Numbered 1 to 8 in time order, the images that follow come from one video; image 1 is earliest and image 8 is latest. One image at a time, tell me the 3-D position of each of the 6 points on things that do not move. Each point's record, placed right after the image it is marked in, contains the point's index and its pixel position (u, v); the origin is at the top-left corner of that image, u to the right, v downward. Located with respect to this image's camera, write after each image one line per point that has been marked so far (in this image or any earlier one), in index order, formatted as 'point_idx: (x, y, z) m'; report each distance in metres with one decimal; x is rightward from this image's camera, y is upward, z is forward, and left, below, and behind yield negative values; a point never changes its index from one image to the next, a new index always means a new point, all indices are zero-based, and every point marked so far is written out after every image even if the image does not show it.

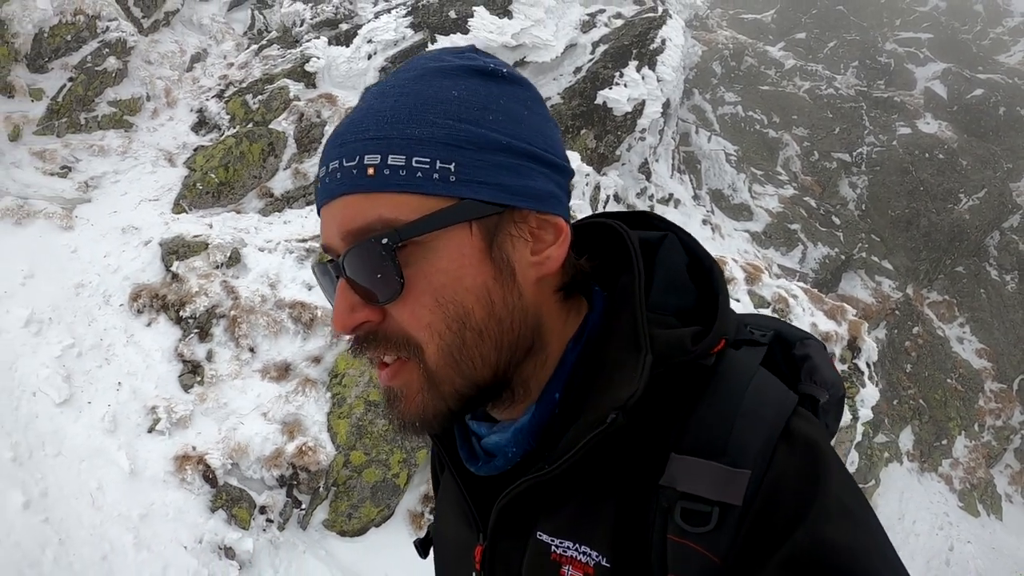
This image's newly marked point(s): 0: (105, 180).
0: (-6.0, +1.5, +8.2) m
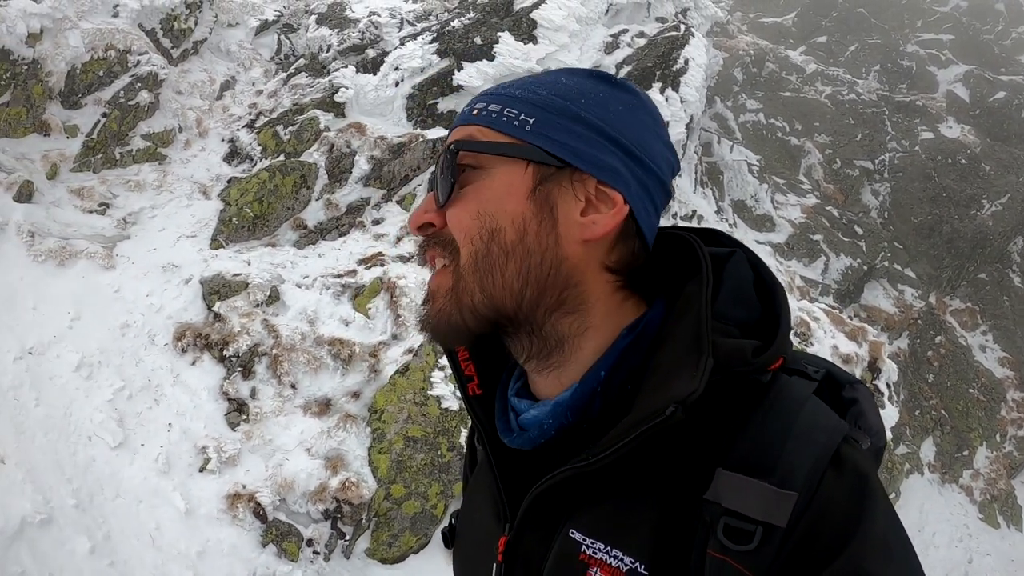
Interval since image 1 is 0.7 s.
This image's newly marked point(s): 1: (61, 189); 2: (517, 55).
0: (-5.6, +1.0, +8.4) m
1: (-6.8, +1.4, +8.4) m
2: (+0.1, +4.0, +9.6) m
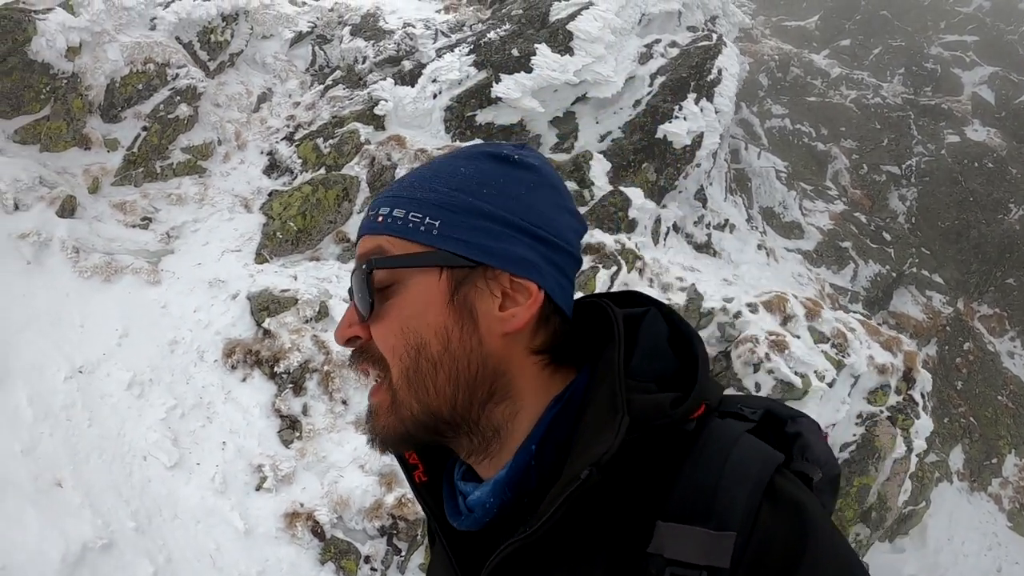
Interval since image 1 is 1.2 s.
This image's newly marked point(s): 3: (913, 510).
0: (-4.9, +0.8, +8.5) m
1: (-6.1, +1.2, +8.4) m
2: (+0.7, +3.8, +9.6) m
3: (+8.2, -4.5, +11.5) m
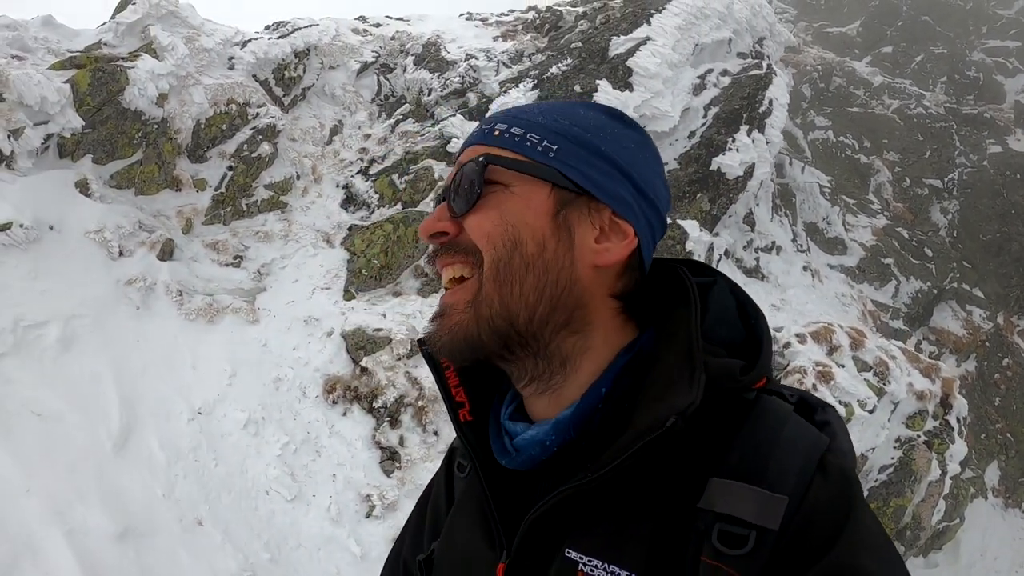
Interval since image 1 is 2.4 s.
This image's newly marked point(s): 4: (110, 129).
0: (-3.9, +0.3, +9.1) m
1: (-5.1, +0.7, +9.1) m
2: (+1.9, +3.3, +10.0) m
3: (+9.3, -5.0, +11.9) m
4: (-6.5, +2.5, +9.0) m
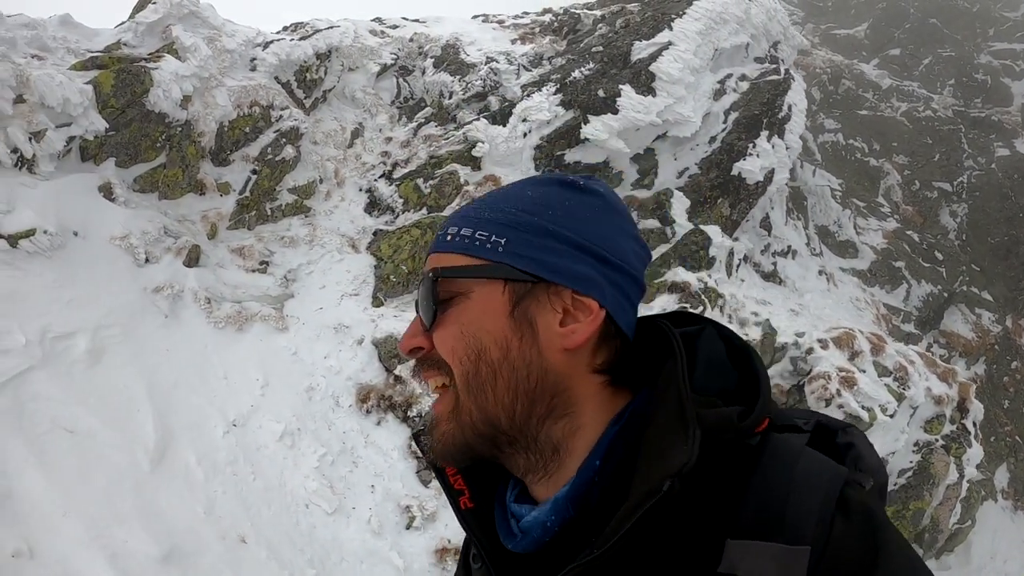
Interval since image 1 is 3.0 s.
0: (-3.5, +0.3, +9.1) m
1: (-4.7, +0.6, +9.1) m
2: (+2.3, +3.2, +10.0) m
3: (+9.6, -5.1, +12.0) m
4: (-6.1, +2.5, +8.9) m
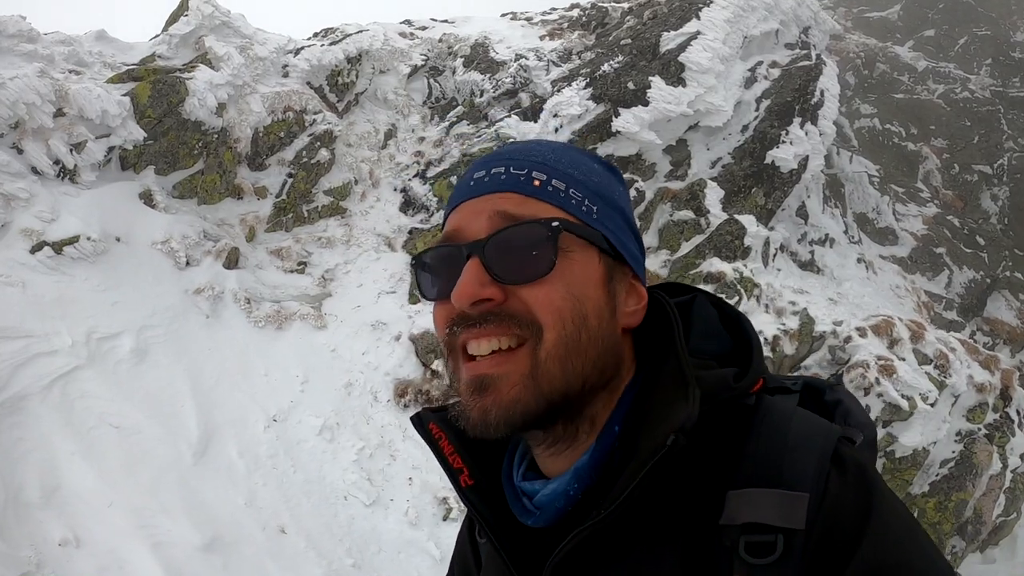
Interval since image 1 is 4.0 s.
0: (-2.9, +0.3, +9.3) m
1: (-4.1, +0.6, +9.3) m
2: (+2.8, +3.4, +10.0) m
3: (+10.4, -4.8, +11.7) m
4: (-5.6, +2.4, +9.3) m
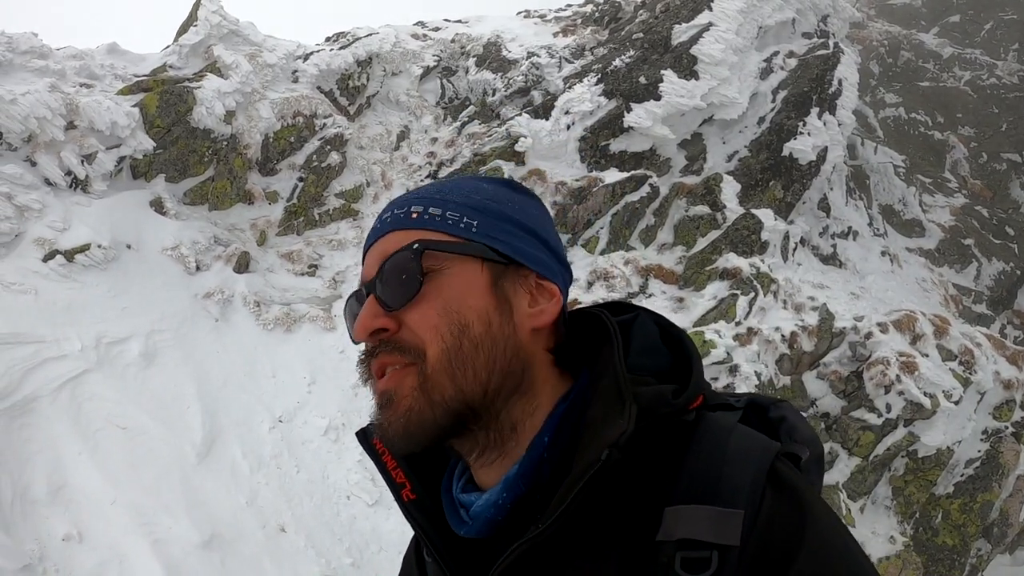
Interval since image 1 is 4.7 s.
0: (-2.6, +0.3, +9.4) m
1: (-3.9, +0.6, +9.4) m
2: (+3.0, +3.4, +9.9) m
3: (+10.8, -4.6, +11.3) m
4: (-5.4, +2.4, +9.4) m
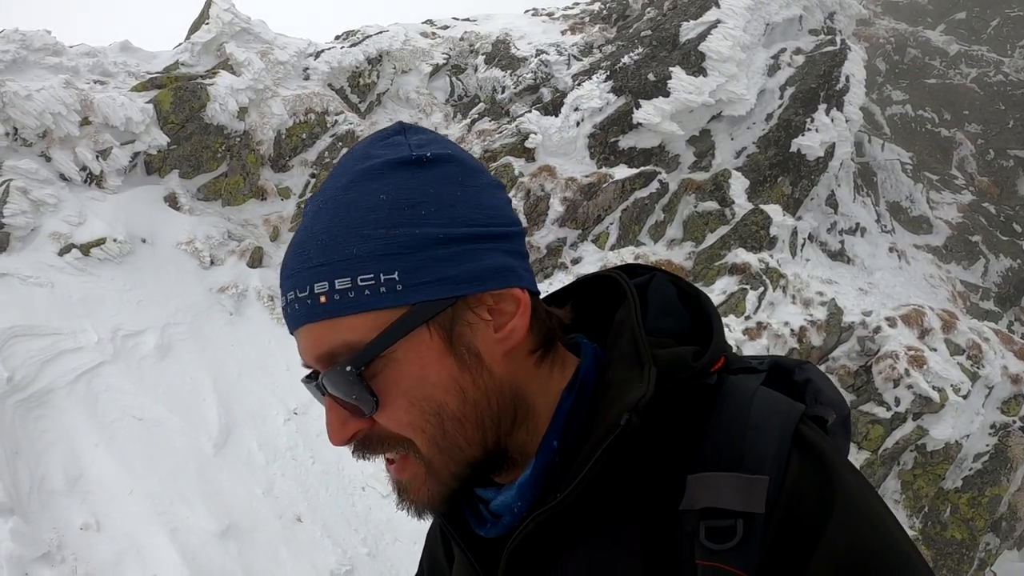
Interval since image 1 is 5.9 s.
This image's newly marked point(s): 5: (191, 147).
0: (-2.5, +0.3, +9.4) m
1: (-3.7, +0.7, +9.5) m
2: (+3.2, +3.5, +9.9) m
3: (+11.0, -4.6, +11.3) m
4: (-5.2, +2.4, +9.5) m
5: (-5.3, +2.4, +9.5) m
